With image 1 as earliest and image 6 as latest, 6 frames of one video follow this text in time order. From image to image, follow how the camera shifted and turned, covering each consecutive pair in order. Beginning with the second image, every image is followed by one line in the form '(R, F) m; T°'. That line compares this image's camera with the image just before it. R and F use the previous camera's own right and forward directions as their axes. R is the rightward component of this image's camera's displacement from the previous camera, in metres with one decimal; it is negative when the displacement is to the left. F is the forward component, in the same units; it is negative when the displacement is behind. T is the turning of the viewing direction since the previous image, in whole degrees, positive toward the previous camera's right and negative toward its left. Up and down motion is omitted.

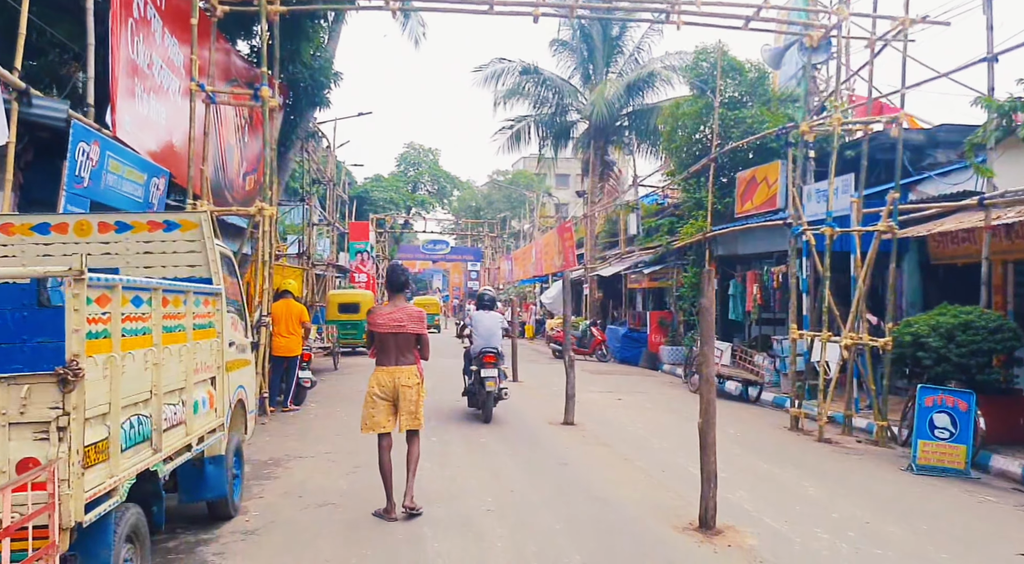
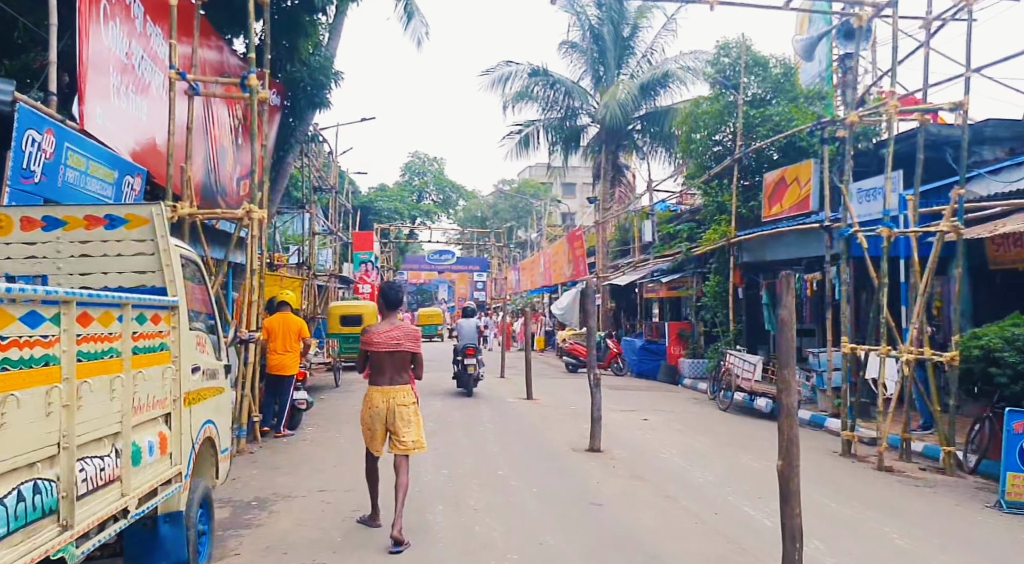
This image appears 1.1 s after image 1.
(-0.1, +0.9) m; 0°
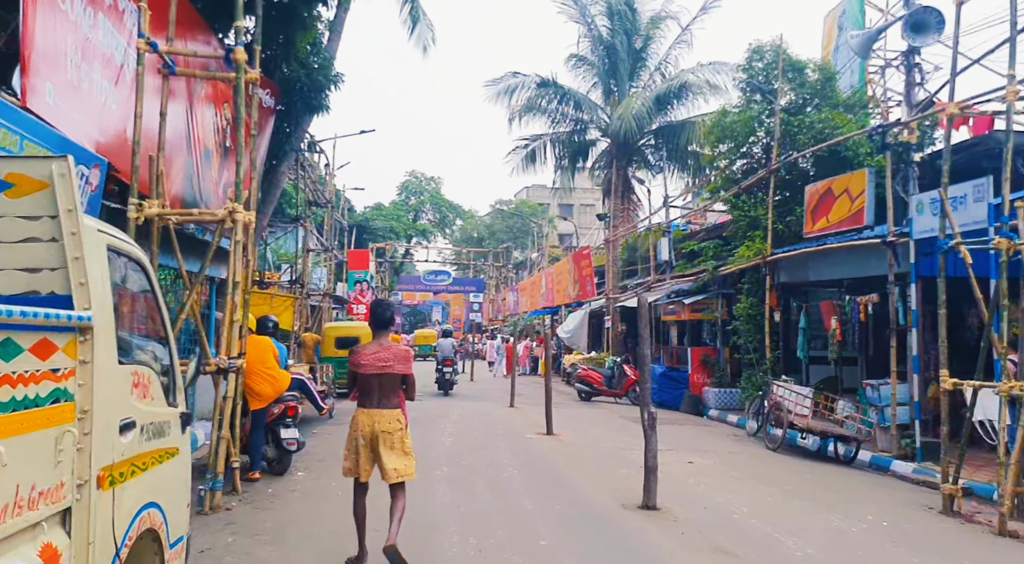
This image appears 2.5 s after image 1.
(-0.4, +1.3) m; +1°
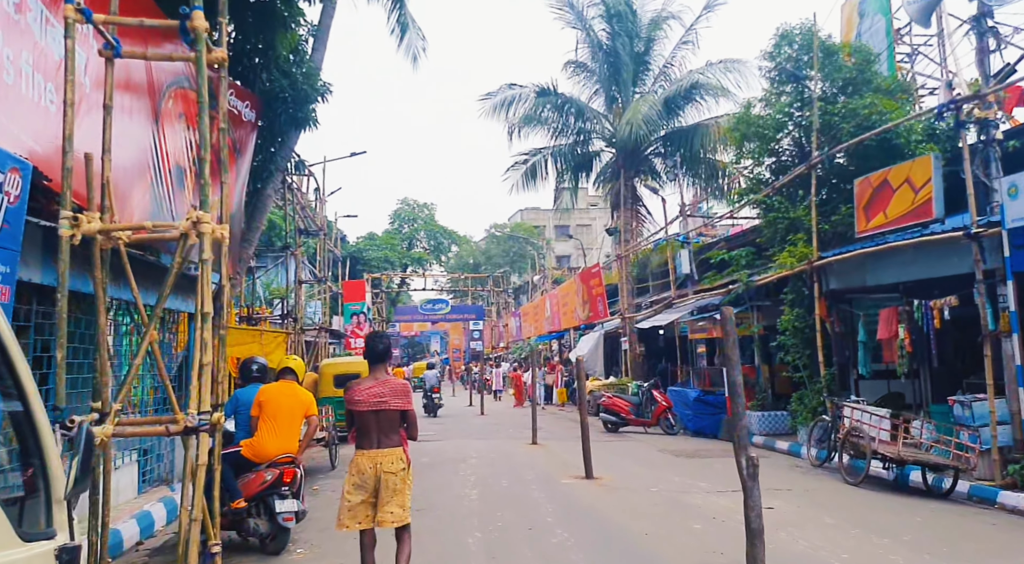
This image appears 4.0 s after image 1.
(-0.4, +1.4) m; +1°
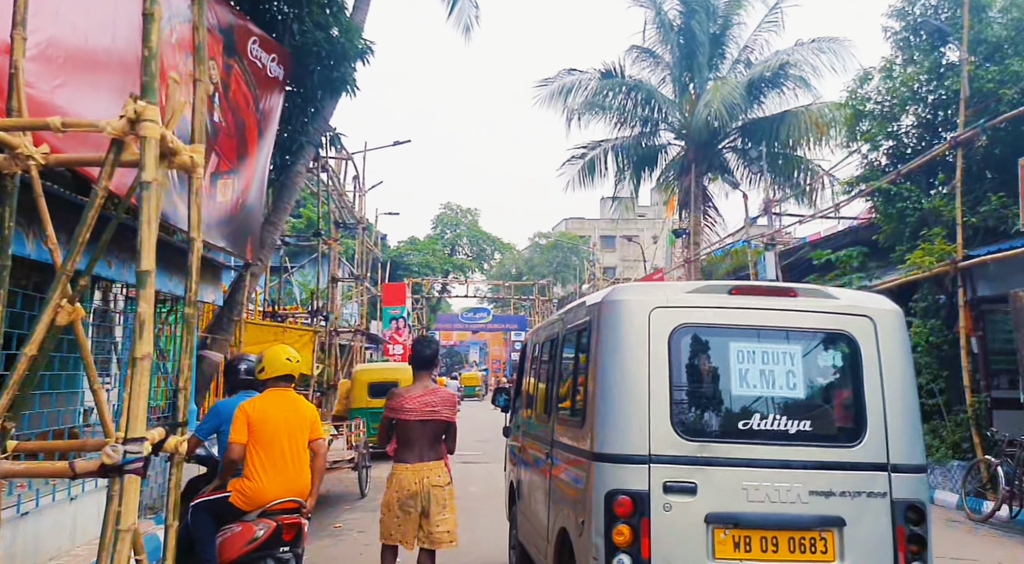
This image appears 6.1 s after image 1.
(-0.4, +1.9) m; -3°
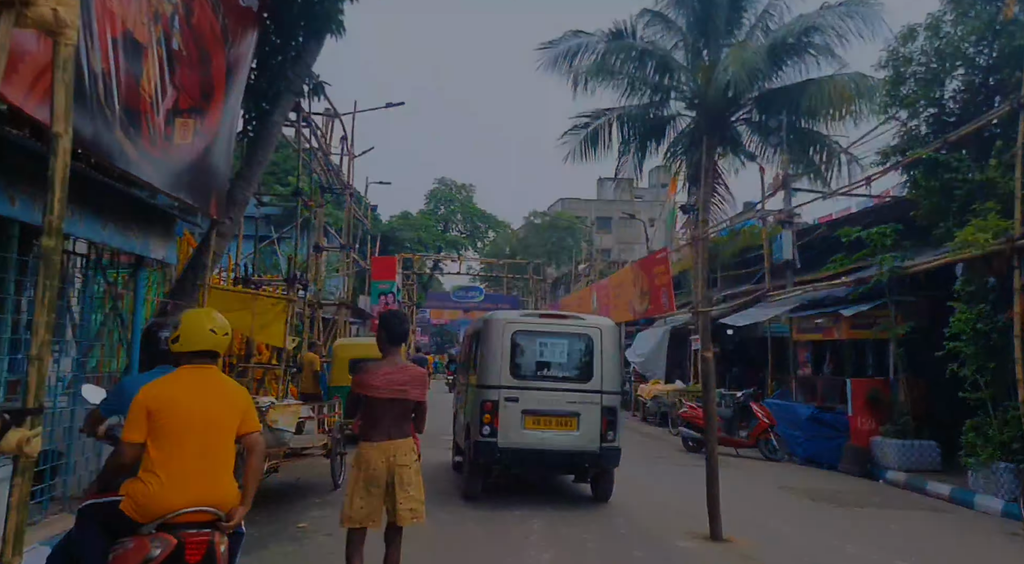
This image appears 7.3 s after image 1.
(-0.1, +1.1) m; +1°
